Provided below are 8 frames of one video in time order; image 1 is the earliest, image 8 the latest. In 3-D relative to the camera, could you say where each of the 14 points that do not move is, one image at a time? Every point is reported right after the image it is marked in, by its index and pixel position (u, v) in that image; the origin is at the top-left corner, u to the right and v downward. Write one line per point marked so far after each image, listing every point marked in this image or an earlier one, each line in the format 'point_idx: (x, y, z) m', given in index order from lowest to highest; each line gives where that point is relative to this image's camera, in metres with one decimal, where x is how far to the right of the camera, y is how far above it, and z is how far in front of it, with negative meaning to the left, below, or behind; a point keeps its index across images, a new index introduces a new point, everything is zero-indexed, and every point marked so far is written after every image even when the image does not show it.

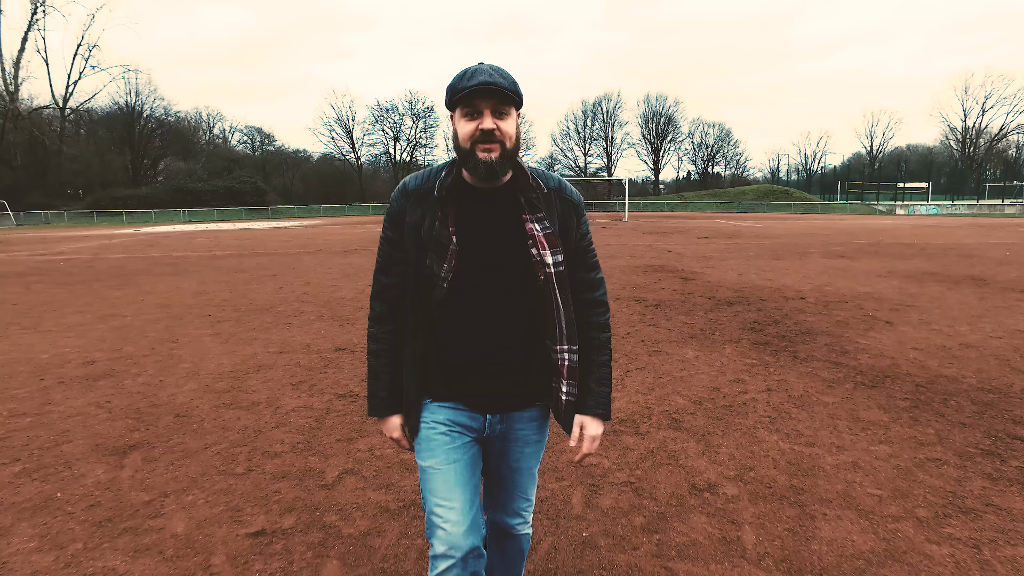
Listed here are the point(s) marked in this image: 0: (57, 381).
0: (-4.0, -0.8, +5.4) m
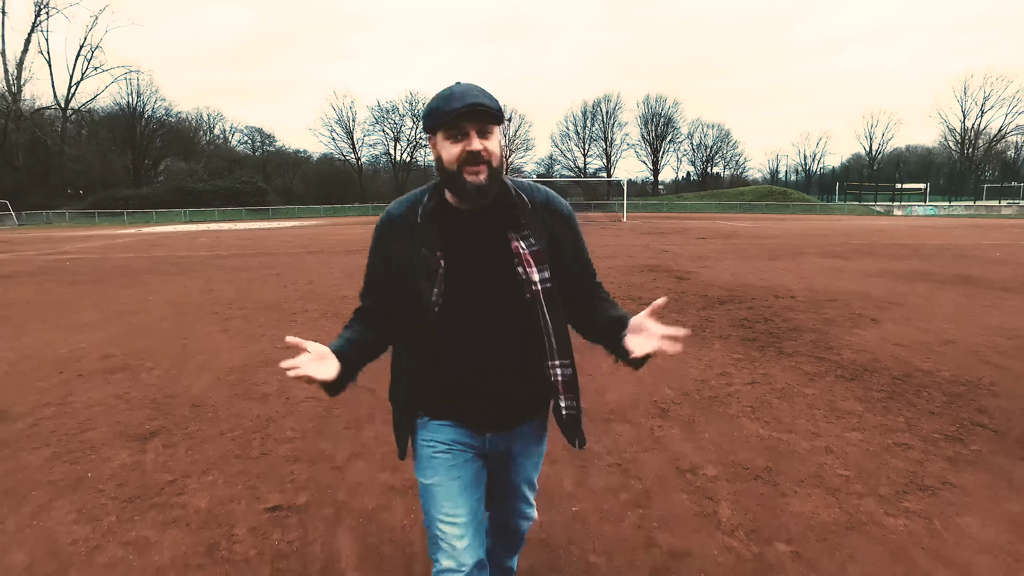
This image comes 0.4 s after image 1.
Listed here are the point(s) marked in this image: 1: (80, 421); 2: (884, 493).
0: (-4.0, -0.8, +5.7) m
1: (-3.1, -0.9, +4.5) m
2: (+1.9, -1.0, +3.1) m
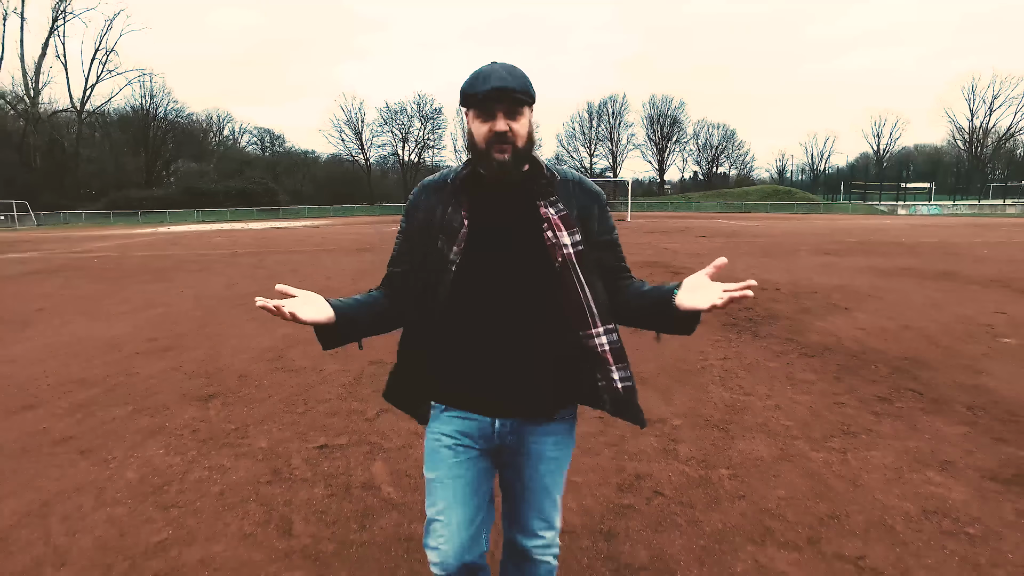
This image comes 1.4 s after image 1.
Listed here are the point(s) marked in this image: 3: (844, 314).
0: (-4.0, -0.6, +6.5) m
1: (-3.1, -0.8, +5.3) m
2: (+1.9, -0.9, +3.9) m
3: (+4.2, -0.3, +7.9) m
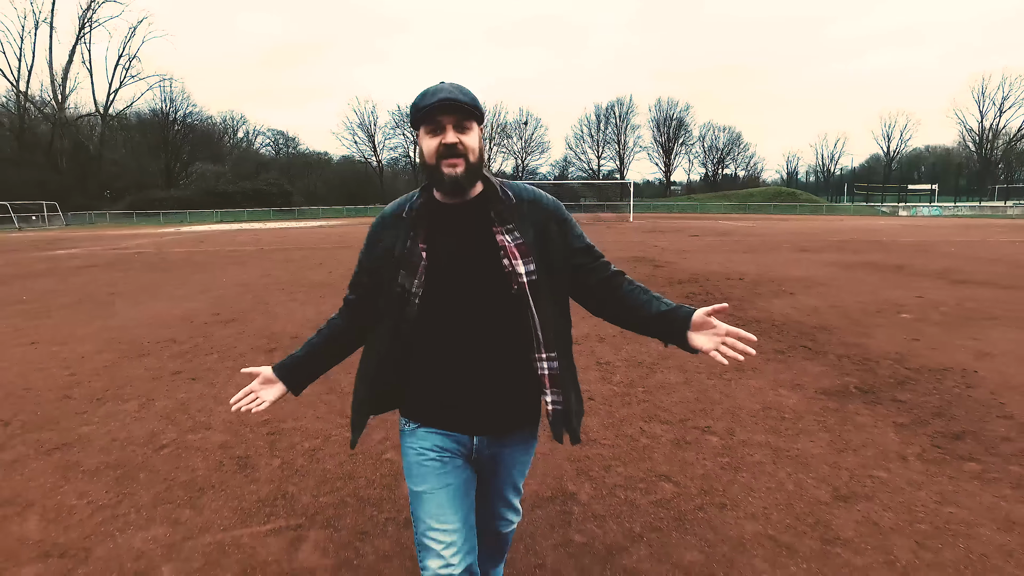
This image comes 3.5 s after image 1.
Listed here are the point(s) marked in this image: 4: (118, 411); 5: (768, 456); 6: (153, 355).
0: (-4.1, -0.4, +8.1) m
1: (-3.2, -0.6, +6.9) m
2: (+1.8, -0.7, +5.4) m
3: (+4.1, -0.1, +9.4) m
4: (-2.9, -0.9, +4.6) m
5: (+1.5, -1.0, +3.6) m
6: (-3.6, -0.7, +6.3) m
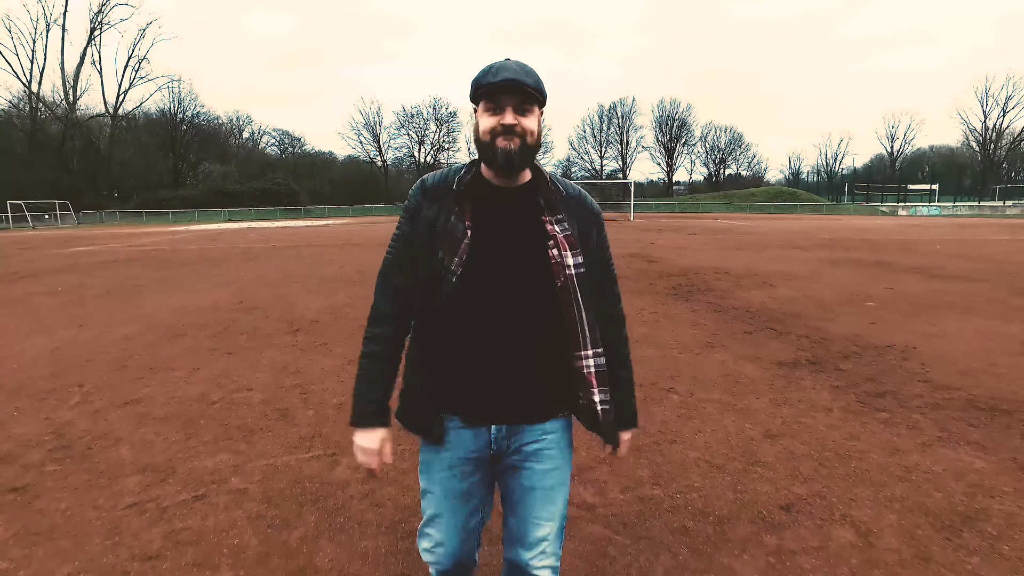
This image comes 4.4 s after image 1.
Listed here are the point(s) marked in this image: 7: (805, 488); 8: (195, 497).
0: (-4.1, -0.3, +8.9) m
1: (-3.2, -0.5, +7.7) m
2: (+1.7, -0.6, +6.1) m
3: (+4.1, 0.0, +10.2) m
4: (-2.9, -0.8, +5.3) m
5: (+1.4, -0.8, +4.4) m
6: (-3.6, -0.5, +7.1) m
7: (+1.5, -1.0, +3.1) m
8: (-1.6, -1.0, +3.1) m
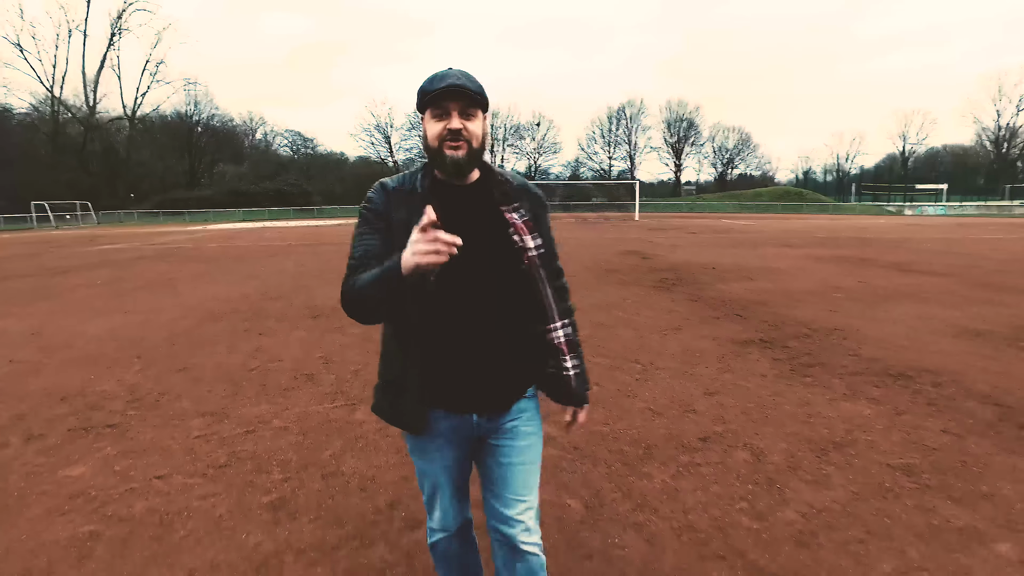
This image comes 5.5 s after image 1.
0: (-4.1, -0.2, +9.9) m
1: (-3.2, -0.3, +8.6) m
2: (+1.7, -0.5, +7.0) m
3: (+4.1, +0.1, +11.0) m
4: (-3.0, -0.6, +6.3) m
5: (+1.3, -0.7, +5.2) m
6: (-3.7, -0.4, +8.0) m
7: (+1.3, -0.9, +4.0) m
8: (-1.7, -0.9, +4.1) m
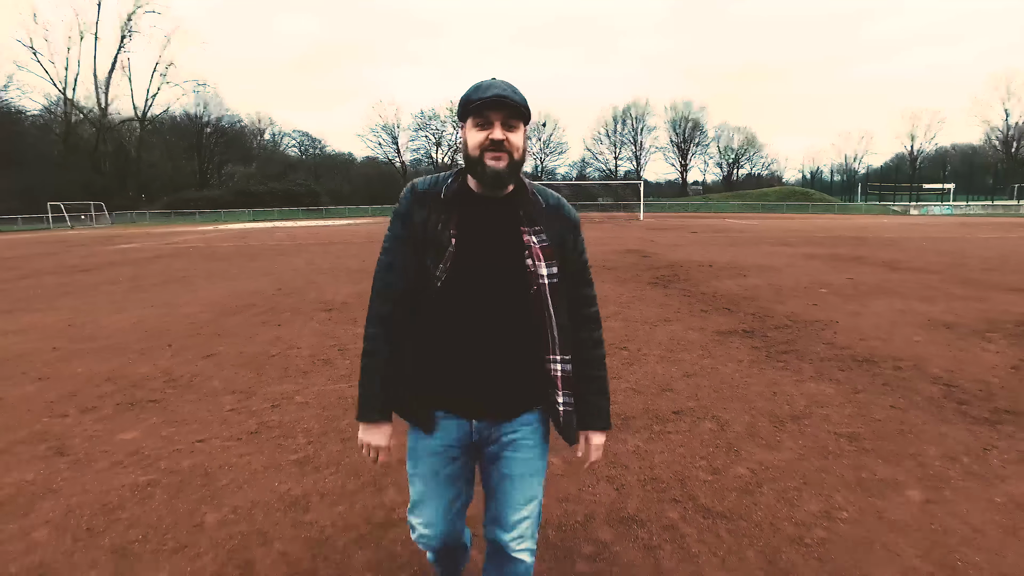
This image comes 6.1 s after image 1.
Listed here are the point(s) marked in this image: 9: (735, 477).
0: (-4.1, -0.1, +10.4) m
1: (-3.2, -0.3, +9.2) m
2: (+1.7, -0.4, +7.5) m
3: (+4.2, +0.2, +11.4) m
4: (-3.0, -0.6, +6.8) m
5: (+1.3, -0.6, +5.7) m
6: (-3.7, -0.3, +8.6) m
7: (+1.3, -0.8, +4.5) m
8: (-1.7, -0.9, +4.6) m
9: (+1.2, -1.0, +3.3) m
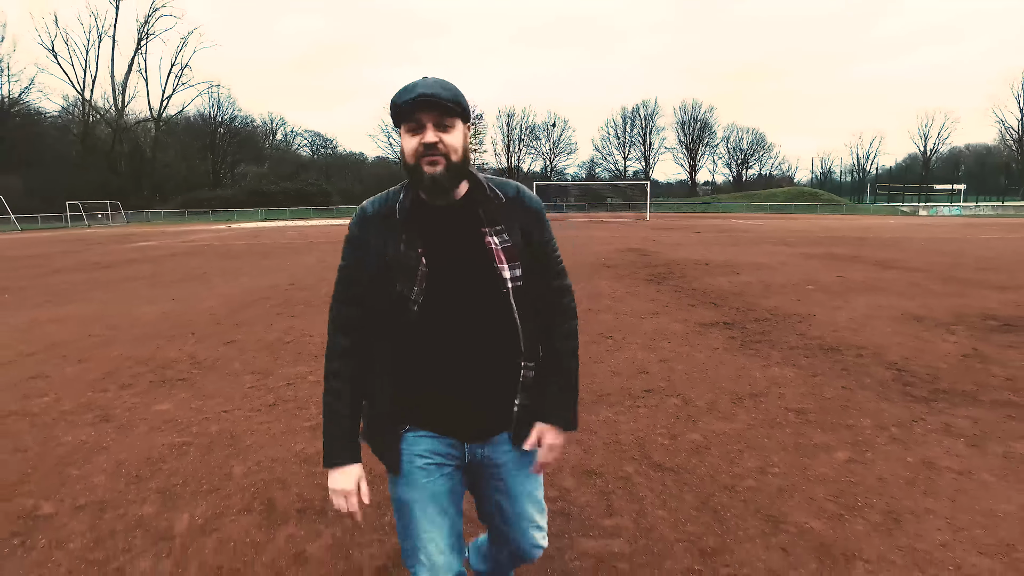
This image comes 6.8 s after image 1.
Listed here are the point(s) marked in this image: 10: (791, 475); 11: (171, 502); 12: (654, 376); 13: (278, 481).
0: (-4.0, 0.0, +11.0) m
1: (-3.2, -0.2, +9.7) m
2: (+1.6, -0.3, +8.0) m
3: (+4.2, +0.2, +11.9) m
4: (-3.1, -0.5, +7.4) m
5: (+1.2, -0.6, +6.2) m
6: (-3.7, -0.3, +9.2) m
7: (+1.2, -0.7, +5.0) m
8: (-1.8, -0.8, +5.1) m
9: (+1.1, -0.9, +3.8) m
10: (+1.5, -1.0, +3.3) m
11: (-1.7, -1.1, +3.1) m
12: (+1.2, -0.7, +5.1) m
13: (-1.2, -1.0, +3.3) m
